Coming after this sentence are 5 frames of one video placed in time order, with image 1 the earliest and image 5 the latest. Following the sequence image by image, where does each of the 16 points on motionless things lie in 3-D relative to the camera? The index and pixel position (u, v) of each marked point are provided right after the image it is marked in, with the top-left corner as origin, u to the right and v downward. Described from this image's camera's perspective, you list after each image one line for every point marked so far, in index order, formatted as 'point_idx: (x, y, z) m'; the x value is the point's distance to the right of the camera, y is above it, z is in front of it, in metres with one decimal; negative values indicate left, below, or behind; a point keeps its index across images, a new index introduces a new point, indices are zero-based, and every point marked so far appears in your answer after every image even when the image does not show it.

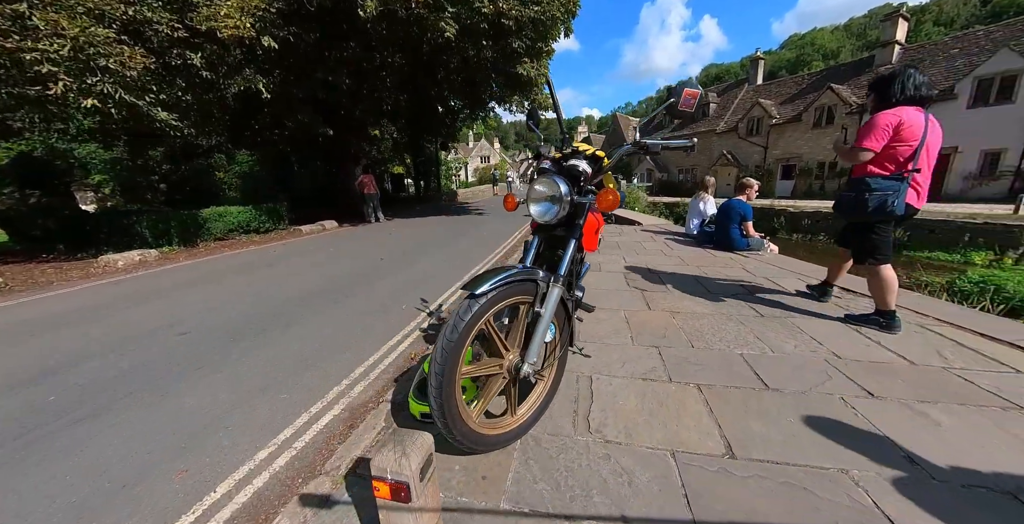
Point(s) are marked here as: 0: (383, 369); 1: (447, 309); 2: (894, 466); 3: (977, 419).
0: (-1.1, -1.0, +3.2) m
1: (-0.7, -0.6, +4.2) m
2: (+1.8, -1.0, +1.7) m
3: (+2.5, -0.9, +1.9) m
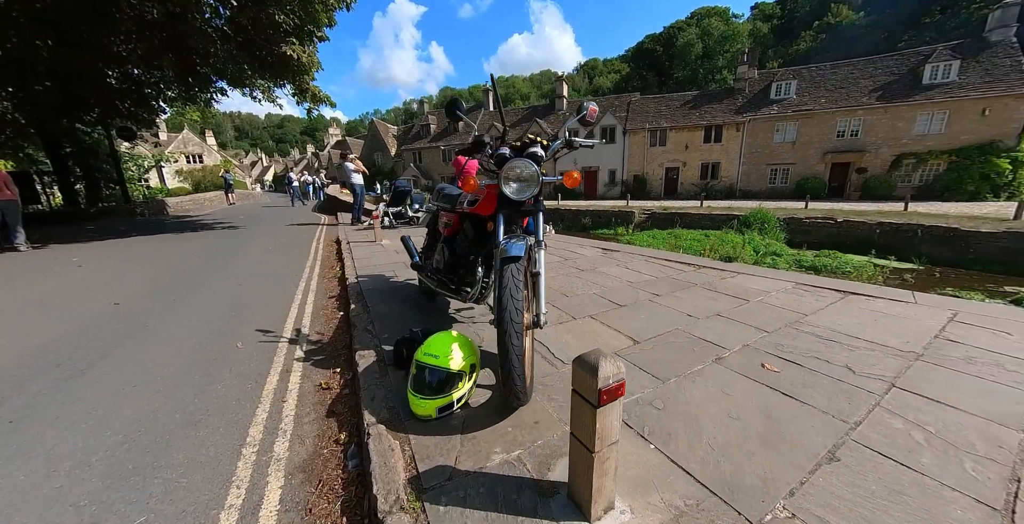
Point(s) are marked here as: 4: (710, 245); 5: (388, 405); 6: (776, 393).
0: (-1.6, -1.0, +2.6) m
1: (-1.9, -0.7, +3.6) m
2: (+1.6, -0.6, +3.3) m
3: (+2.0, -0.4, +4.0) m
4: (+4.9, +0.5, +9.4) m
5: (-0.8, -0.9, +2.3) m
6: (+1.7, -0.8, +2.4) m
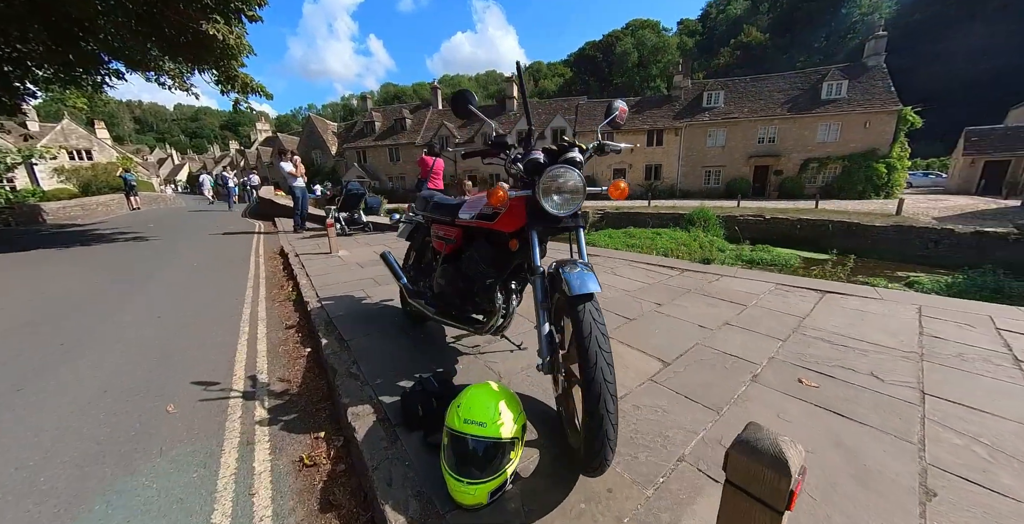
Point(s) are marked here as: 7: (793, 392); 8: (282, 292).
0: (-1.3, -1.2, +1.9) m
1: (-1.8, -0.9, +2.8) m
2: (+1.7, -0.6, +3.2) m
3: (+2.0, -0.4, +3.9) m
4: (+4.0, +0.5, +9.6) m
5: (-0.5, -1.0, +1.8) m
6: (+1.9, -0.9, +2.3) m
7: (+1.9, -0.9, +2.5) m
8: (-2.9, -0.4, +4.6) m
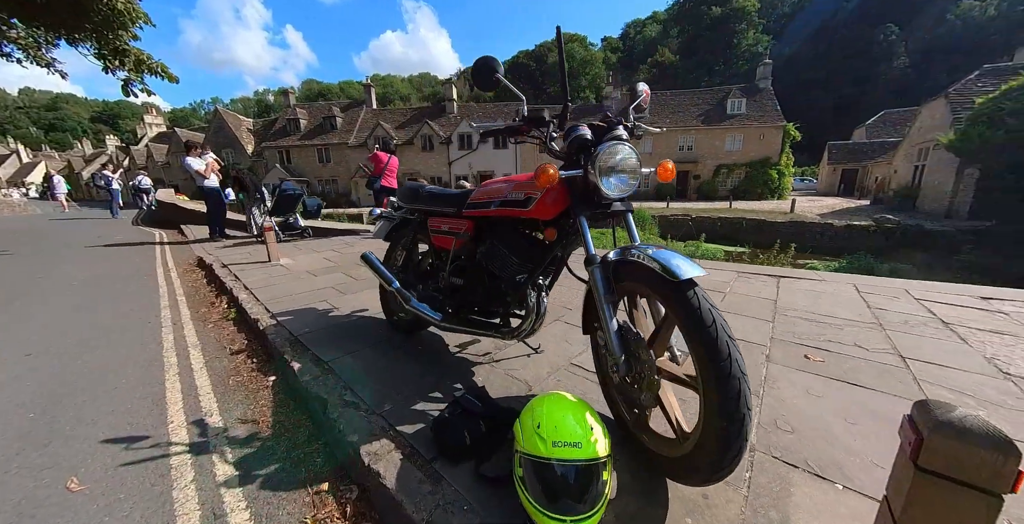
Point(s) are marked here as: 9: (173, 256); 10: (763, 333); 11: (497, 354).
0: (-1.0, -1.2, +1.4) m
1: (-1.7, -0.9, +2.2) m
2: (+1.7, -0.5, +3.2) m
3: (+1.8, -0.4, +3.9) m
4: (+2.7, +0.5, +10.0) m
5: (-0.2, -1.0, +1.4) m
6: (+2.1, -0.8, +2.3) m
7: (+2.0, -0.7, +2.6) m
8: (-3.0, -0.5, +3.7) m
9: (-5.8, +0.1, +6.1) m
10: (+2.1, -0.6, +3.1) m
11: (-0.1, -0.6, +2.5) m
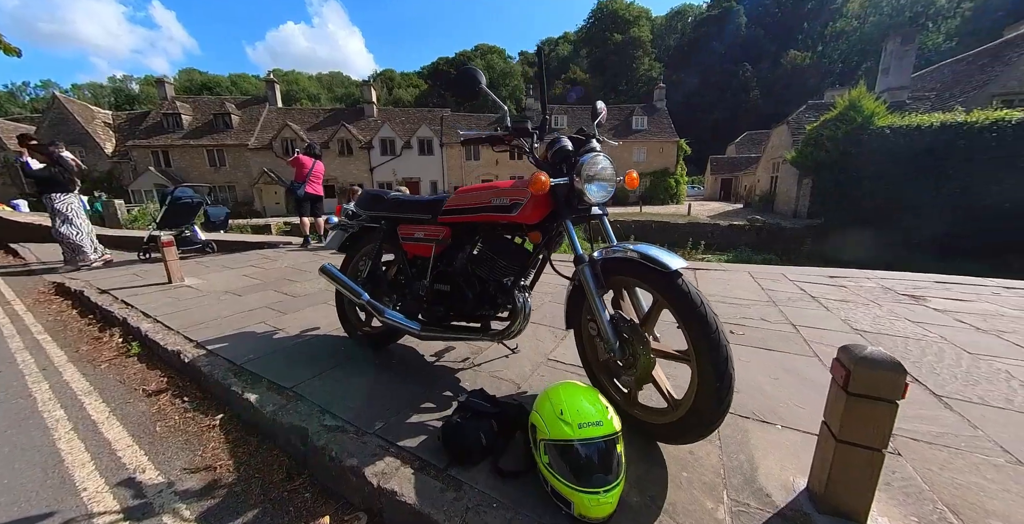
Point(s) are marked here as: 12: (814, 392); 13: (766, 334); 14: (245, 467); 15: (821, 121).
0: (-0.8, -1.3, +1.2) m
1: (-1.7, -1.0, +1.8) m
2: (+1.4, -0.5, +3.5) m
3: (+1.3, -0.3, +4.3) m
4: (+0.8, +0.4, +10.4) m
5: (0.0, -1.0, +1.4) m
6: (+2.0, -0.7, +2.8) m
7: (+1.8, -0.7, +3.0) m
8: (-3.4, -0.7, +3.0) m
9: (-6.6, -0.3, +4.8) m
10: (+1.8, -0.5, +3.6) m
11: (-0.2, -0.7, +2.5) m
12: (+1.9, -0.8, +2.3) m
13: (+2.2, -0.7, +3.2) m
14: (-1.4, -1.0, +1.8) m
15: (+12.4, +5.6, +14.7) m
